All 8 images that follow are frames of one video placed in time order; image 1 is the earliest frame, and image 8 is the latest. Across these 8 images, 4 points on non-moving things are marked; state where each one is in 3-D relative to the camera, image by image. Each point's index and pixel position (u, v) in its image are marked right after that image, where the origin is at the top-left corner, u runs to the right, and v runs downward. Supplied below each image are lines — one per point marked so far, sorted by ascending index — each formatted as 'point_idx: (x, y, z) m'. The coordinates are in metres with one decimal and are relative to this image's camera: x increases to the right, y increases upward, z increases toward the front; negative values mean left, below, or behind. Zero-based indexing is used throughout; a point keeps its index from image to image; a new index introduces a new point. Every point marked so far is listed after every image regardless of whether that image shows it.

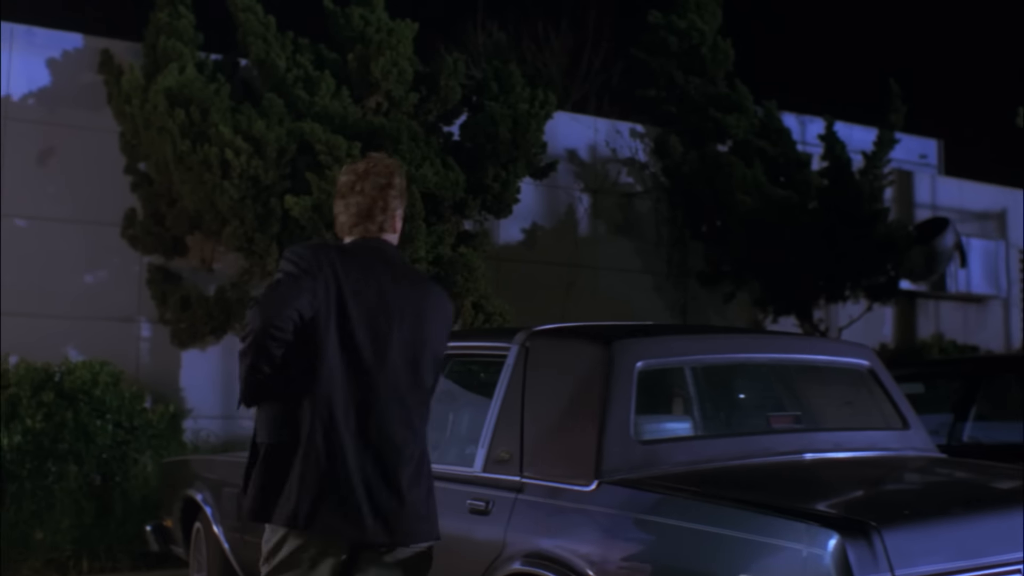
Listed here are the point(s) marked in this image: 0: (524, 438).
0: (0.0, -0.6, +4.3) m
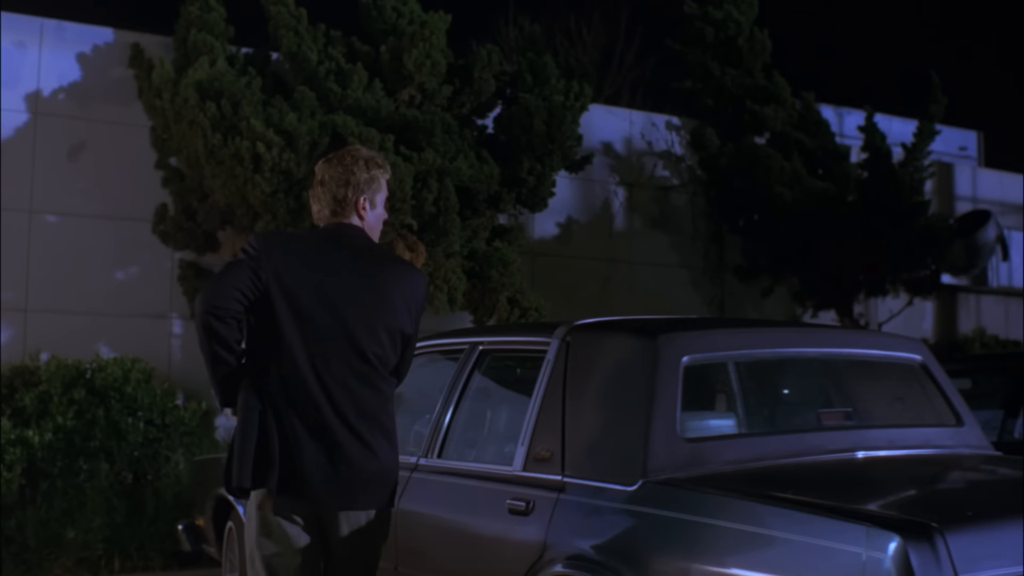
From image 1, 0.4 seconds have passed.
0: (+0.2, -0.5, +4.1) m
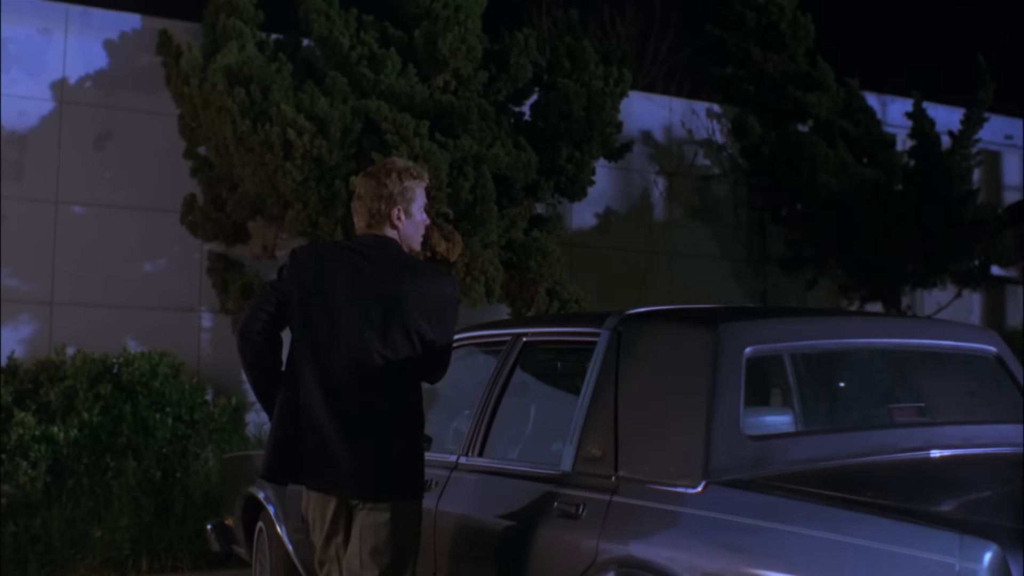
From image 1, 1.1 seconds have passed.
0: (+0.4, -0.5, +3.8) m
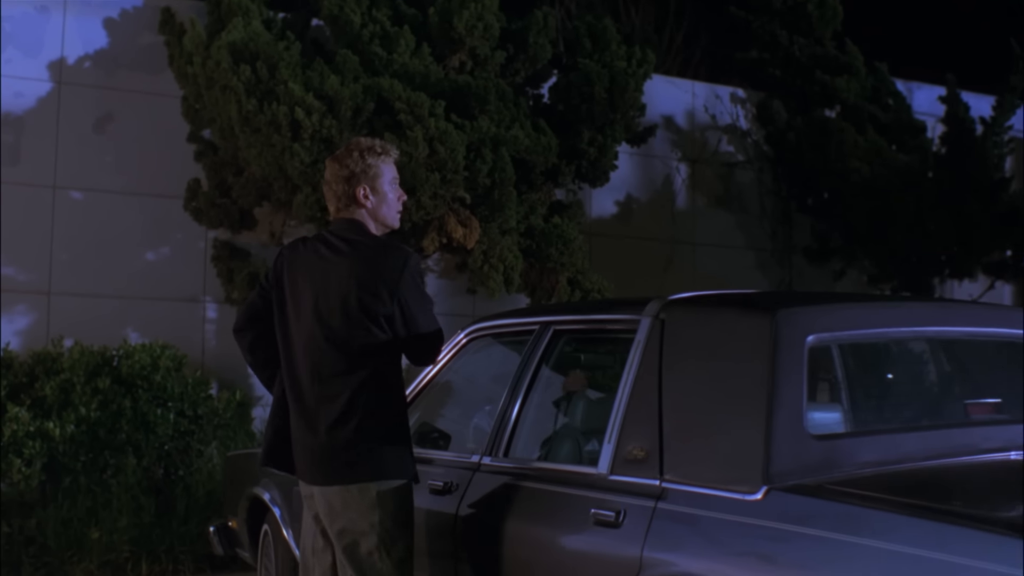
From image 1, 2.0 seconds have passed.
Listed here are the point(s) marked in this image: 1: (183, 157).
0: (+0.4, -0.4, +3.4) m
1: (-2.5, +1.0, +8.7) m
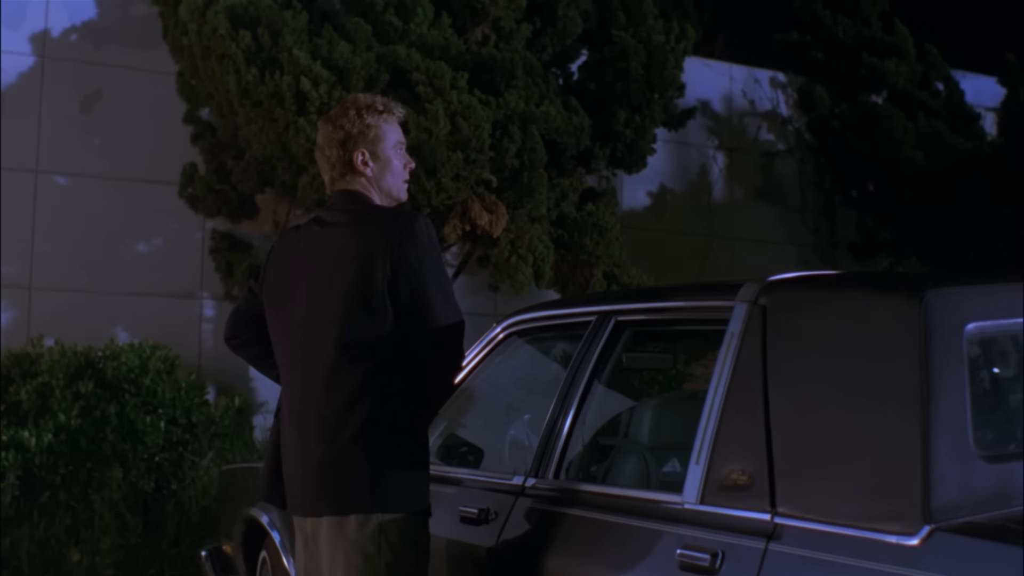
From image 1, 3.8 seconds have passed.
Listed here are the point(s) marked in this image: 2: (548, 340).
0: (+0.6, -0.4, +2.6) m
1: (-2.3, +1.0, +8.0) m
2: (+0.1, -0.2, +3.8) m
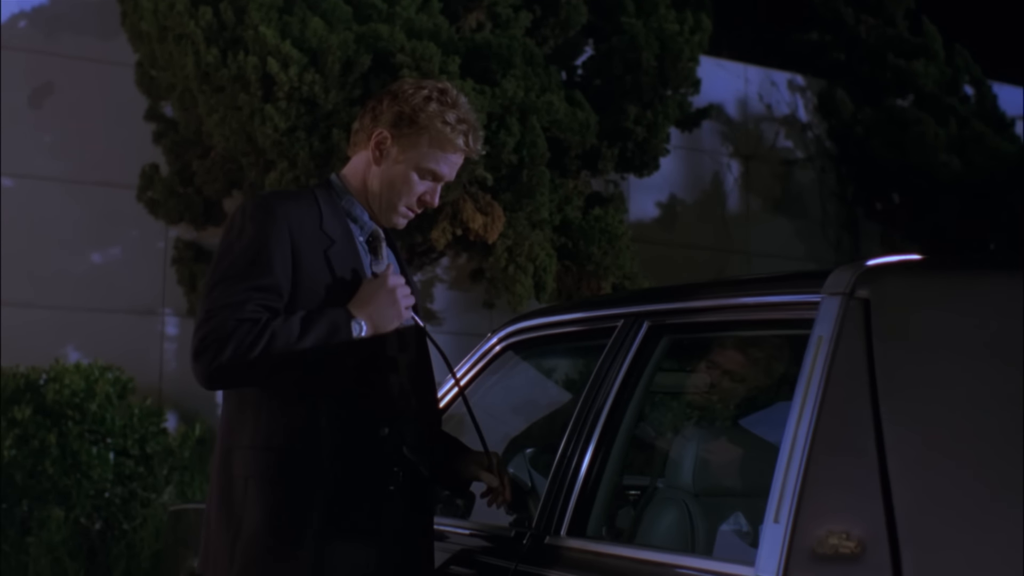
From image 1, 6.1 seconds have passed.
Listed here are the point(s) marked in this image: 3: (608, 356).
0: (+0.6, -0.4, +1.8) m
1: (-2.4, +0.9, +7.2) m
2: (+0.1, -0.2, +3.0) m
3: (+0.2, -0.2, +2.7) m
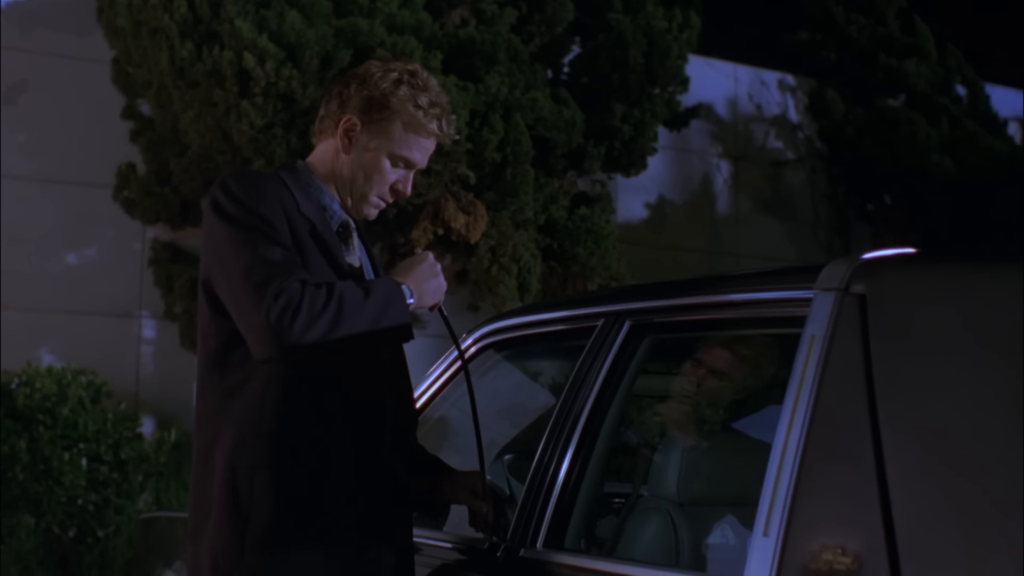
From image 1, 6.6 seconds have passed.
0: (+0.5, -0.3, +1.7) m
1: (-2.4, +0.9, +7.0) m
2: (+0.1, -0.2, +2.9) m
3: (+0.2, -0.2, +2.5) m
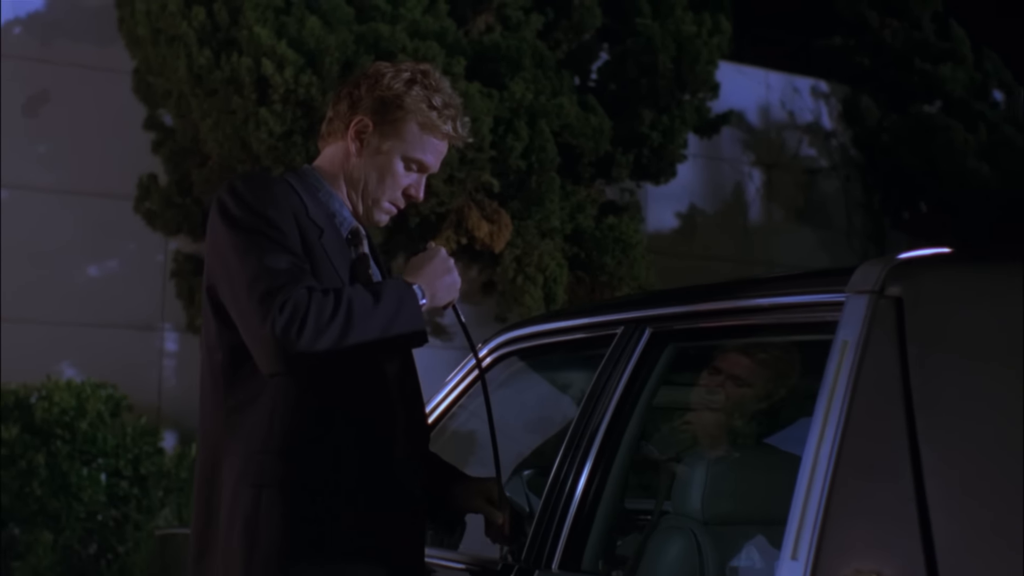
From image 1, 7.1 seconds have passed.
0: (+0.6, -0.3, +1.5) m
1: (-2.3, +0.9, +6.9) m
2: (+0.1, -0.2, +2.7) m
3: (+0.2, -0.2, +2.4) m
